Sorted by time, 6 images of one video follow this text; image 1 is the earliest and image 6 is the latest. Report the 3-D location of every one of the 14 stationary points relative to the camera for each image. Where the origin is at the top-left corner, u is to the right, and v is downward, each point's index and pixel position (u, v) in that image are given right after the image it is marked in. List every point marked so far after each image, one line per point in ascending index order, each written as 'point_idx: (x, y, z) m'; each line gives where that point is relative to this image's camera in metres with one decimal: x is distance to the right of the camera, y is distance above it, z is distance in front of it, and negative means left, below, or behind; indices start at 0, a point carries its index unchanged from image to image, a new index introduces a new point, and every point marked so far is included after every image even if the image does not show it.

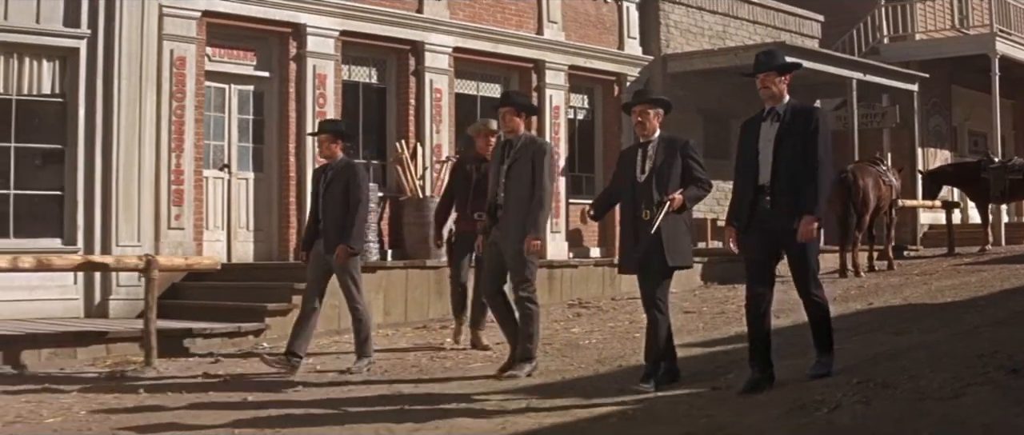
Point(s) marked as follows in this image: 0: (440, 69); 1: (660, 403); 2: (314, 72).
0: (-1.1, +2.3, +15.6) m
1: (+1.2, -1.6, +8.5) m
2: (-2.8, +2.1, +14.4) m
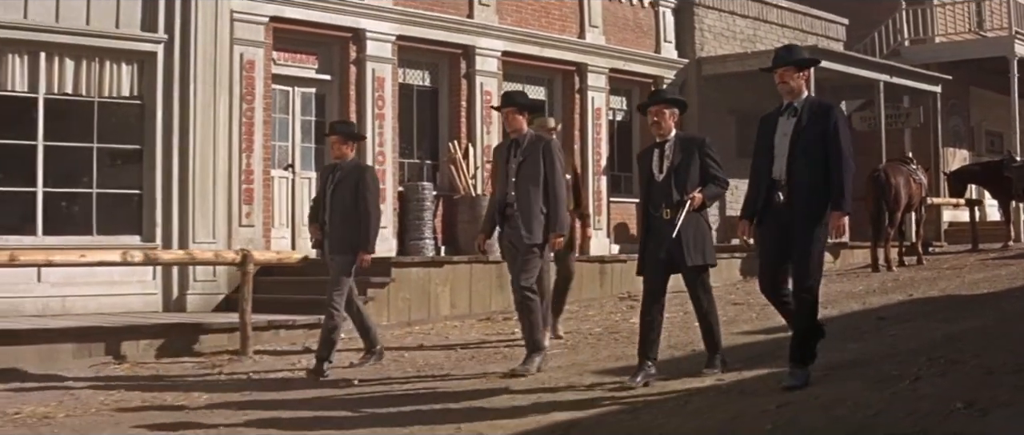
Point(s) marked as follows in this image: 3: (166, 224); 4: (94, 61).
0: (-0.4, +2.3, +16.1) m
1: (+2.1, -1.5, +9.1) m
2: (-2.1, +2.1, +15.0) m
3: (-4.5, -0.1, +13.1) m
4: (-5.4, +2.0, +12.7) m
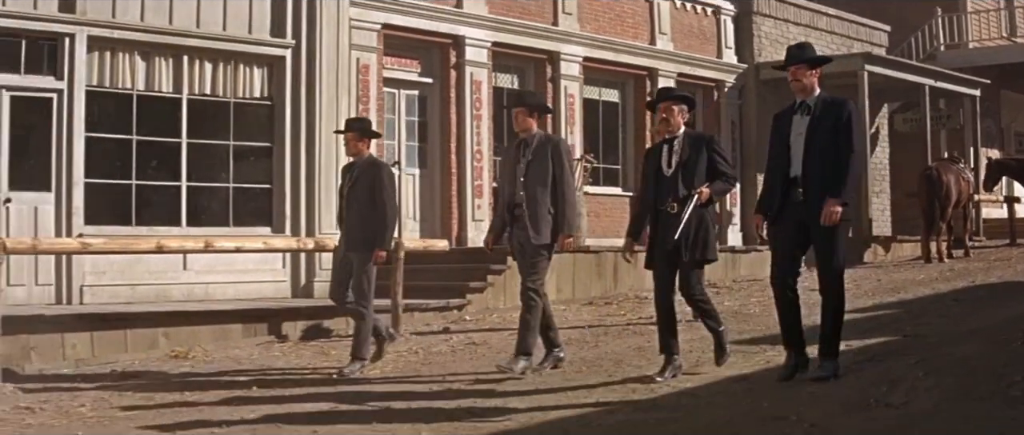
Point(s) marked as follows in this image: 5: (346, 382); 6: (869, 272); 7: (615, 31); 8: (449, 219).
0: (+1.0, +2.4, +17.2) m
1: (+3.7, -1.4, +10.1) m
2: (-0.6, +2.2, +16.0) m
3: (-3.1, 0.0, +14.1) m
4: (-3.9, +2.1, +13.7) m
5: (-1.6, -1.6, +9.5) m
6: (+6.3, -1.0, +17.5) m
7: (+1.9, +3.3, +17.8) m
8: (-1.0, 0.0, +15.9) m
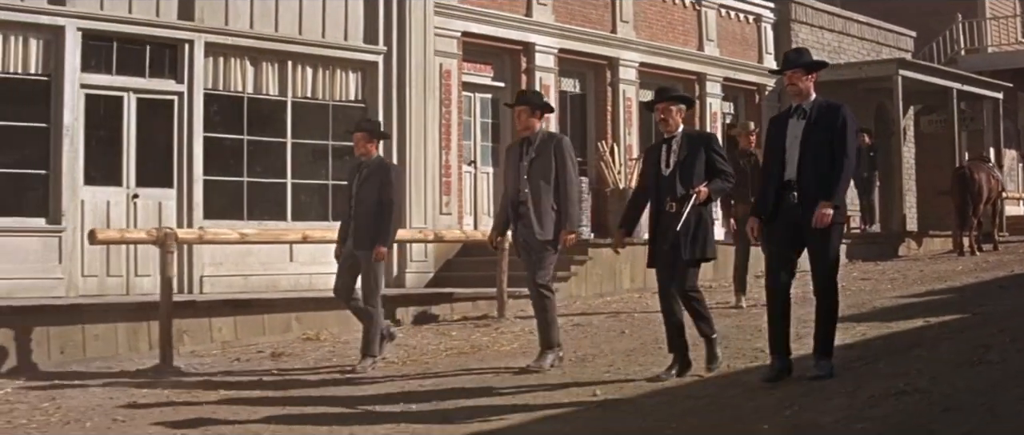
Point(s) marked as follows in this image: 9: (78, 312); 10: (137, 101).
0: (+2.2, +2.5, +18.2) m
1: (+4.9, -1.2, +11.2) m
2: (+0.5, +2.3, +17.0) m
3: (-1.9, +0.1, +15.0) m
4: (-2.7, +2.2, +14.6) m
5: (-0.3, -1.5, +10.4) m
6: (+7.4, -0.9, +18.6) m
7: (+3.0, +3.4, +18.9) m
8: (+0.1, +0.1, +16.8) m
9: (-4.6, -1.0, +10.6) m
10: (-4.9, +1.5, +13.0) m
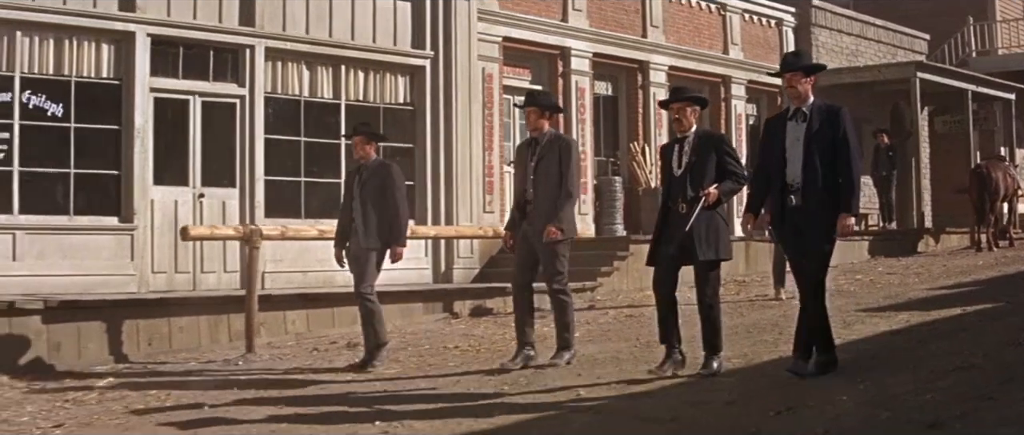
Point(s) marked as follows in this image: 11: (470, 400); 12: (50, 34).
0: (+2.8, +2.5, +18.8) m
1: (+5.6, -1.1, +11.7) m
2: (+1.1, +2.3, +17.5) m
3: (-1.2, +0.1, +15.5) m
4: (-2.0, +2.2, +15.1) m
5: (+0.4, -1.4, +11.0) m
6: (+8.1, -0.8, +19.2) m
7: (+3.6, +3.4, +19.5) m
8: (+0.8, +0.1, +17.4) m
9: (-3.9, -1.0, +11.1) m
10: (-4.2, +1.5, +13.5) m
11: (-0.4, -1.6, +8.7) m
12: (-5.8, +2.3, +12.6) m
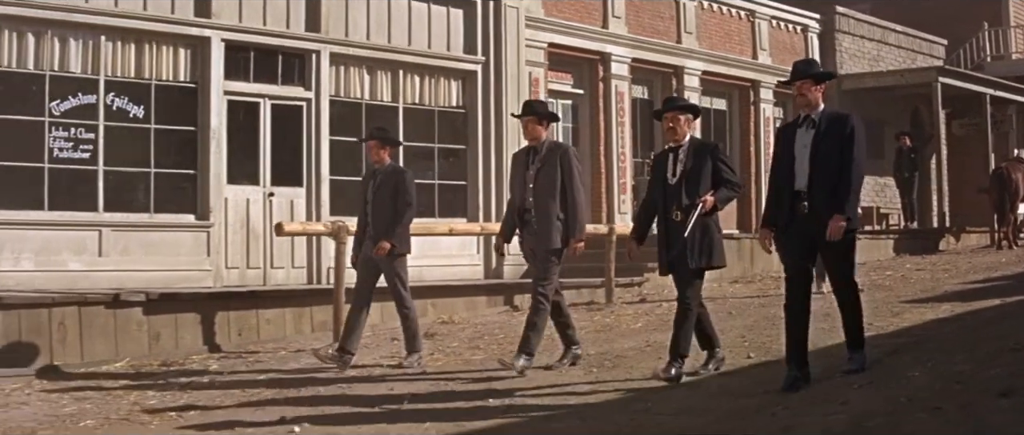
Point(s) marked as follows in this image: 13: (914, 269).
0: (+3.5, +2.5, +19.5) m
1: (+6.5, -1.1, +12.4) m
2: (+1.9, +2.3, +18.2) m
3: (-0.4, +0.2, +16.1) m
4: (-1.3, +2.2, +15.8) m
5: (+1.3, -1.3, +11.6) m
6: (+8.8, -0.8, +19.9) m
7: (+4.3, +3.4, +20.1) m
8: (+1.6, +0.1, +18.0) m
9: (-3.0, -0.9, +11.7) m
10: (-3.4, +1.6, +14.1) m
11: (+0.5, -1.5, +9.3) m
12: (-5.0, +2.4, +13.2) m
13: (+7.2, -0.9, +18.0) m
